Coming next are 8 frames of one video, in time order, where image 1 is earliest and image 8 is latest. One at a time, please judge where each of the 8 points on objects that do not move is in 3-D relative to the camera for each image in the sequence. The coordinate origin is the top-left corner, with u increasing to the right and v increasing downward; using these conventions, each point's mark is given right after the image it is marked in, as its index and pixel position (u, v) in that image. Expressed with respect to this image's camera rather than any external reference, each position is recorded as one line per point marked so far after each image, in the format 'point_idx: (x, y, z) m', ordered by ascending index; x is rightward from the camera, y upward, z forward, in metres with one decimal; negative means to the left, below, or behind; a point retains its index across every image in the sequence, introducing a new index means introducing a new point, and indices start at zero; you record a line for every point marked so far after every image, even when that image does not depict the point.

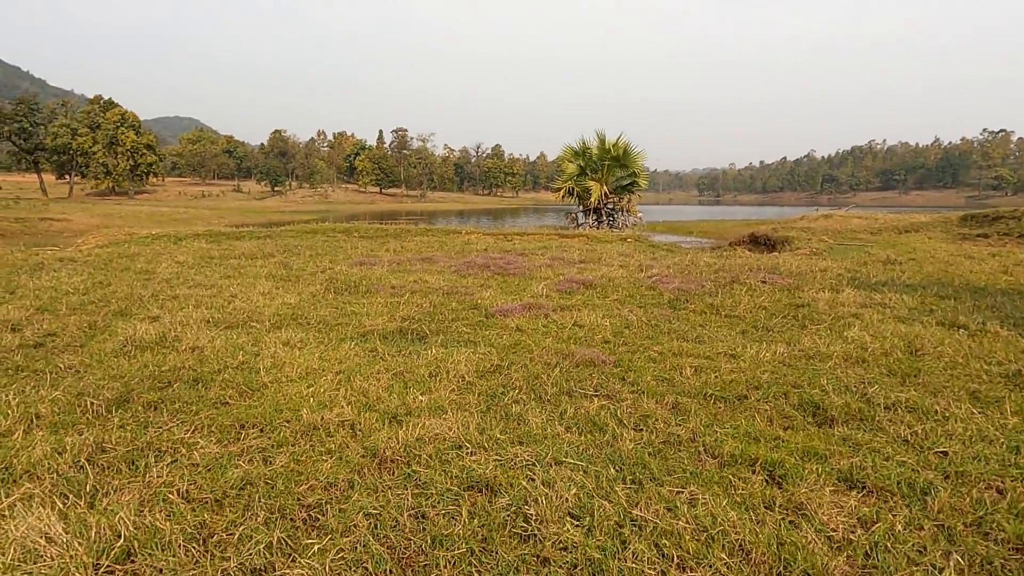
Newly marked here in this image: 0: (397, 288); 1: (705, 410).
0: (-1.7, 0.0, +9.6) m
1: (+1.3, -0.8, +4.4) m
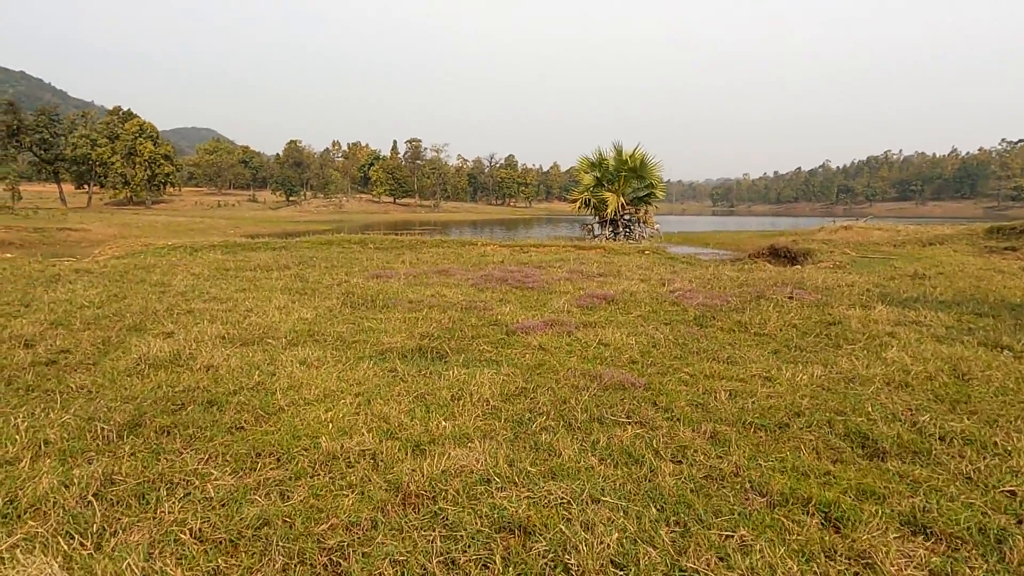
0: (-1.4, -0.2, +9.4) m
1: (+1.5, -0.9, +4.1) m
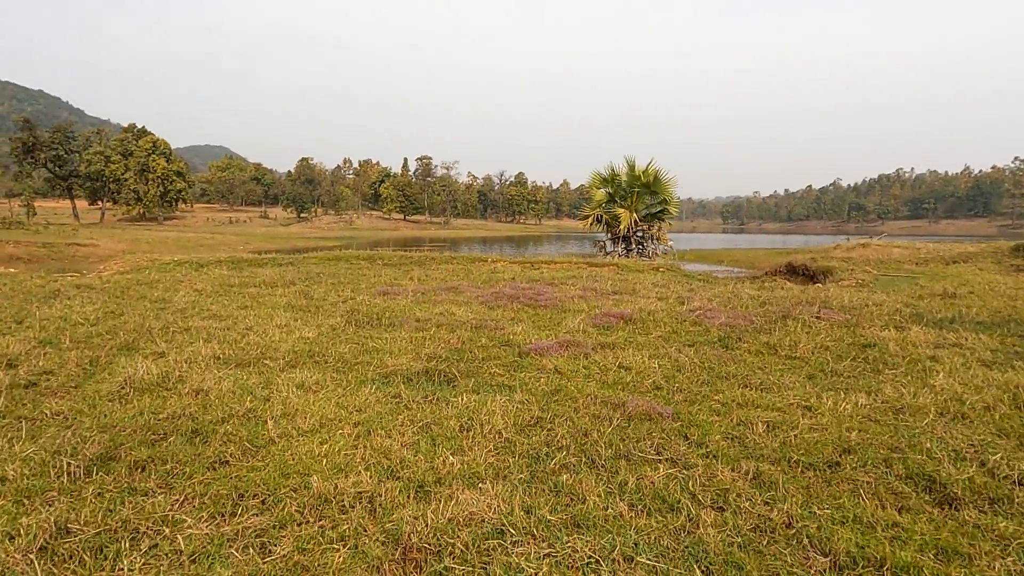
0: (-1.2, -0.5, +8.9) m
1: (+1.5, -1.1, +3.6) m
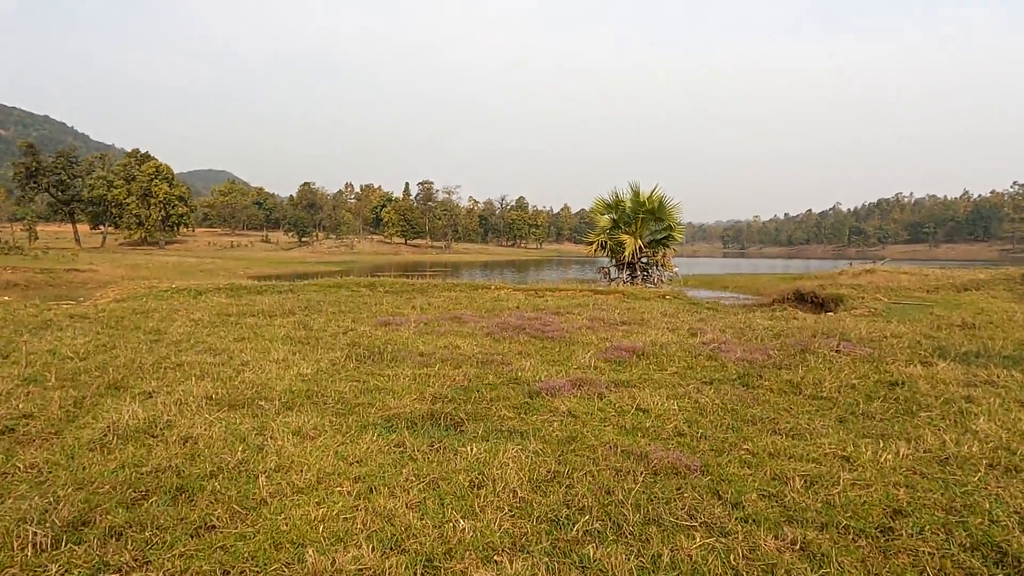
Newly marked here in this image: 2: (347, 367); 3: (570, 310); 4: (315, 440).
0: (-1.1, -0.9, +8.6) m
1: (+1.6, -1.3, +3.2) m
2: (-1.9, -0.9, +7.8) m
3: (+1.3, -0.5, +14.7) m
4: (-1.5, -1.2, +5.0) m
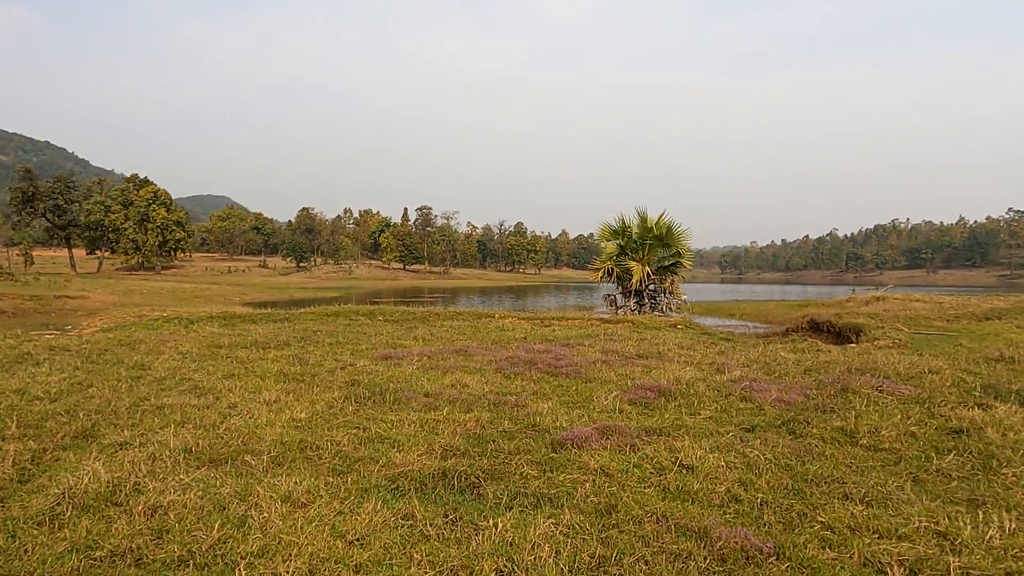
0: (-0.9, -1.3, +7.8) m
1: (+1.8, -1.5, +2.4) m
2: (-1.8, -1.3, +7.1) m
3: (+1.4, -1.1, +13.9) m
4: (-1.3, -1.4, +4.2) m
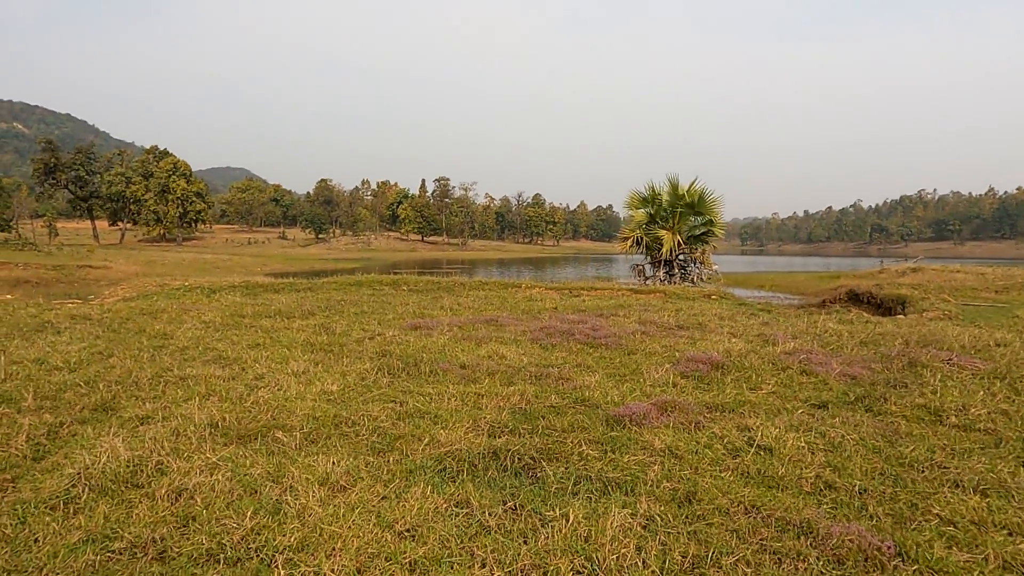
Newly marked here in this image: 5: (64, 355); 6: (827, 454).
0: (-0.5, -0.9, +7.3) m
1: (+2.2, -1.3, +1.9) m
2: (-1.3, -0.9, +6.6) m
3: (+2.1, -0.5, +13.4) m
4: (-0.9, -1.2, +3.8) m
5: (-5.5, -0.8, +8.0) m
6: (+2.2, -1.1, +4.6) m
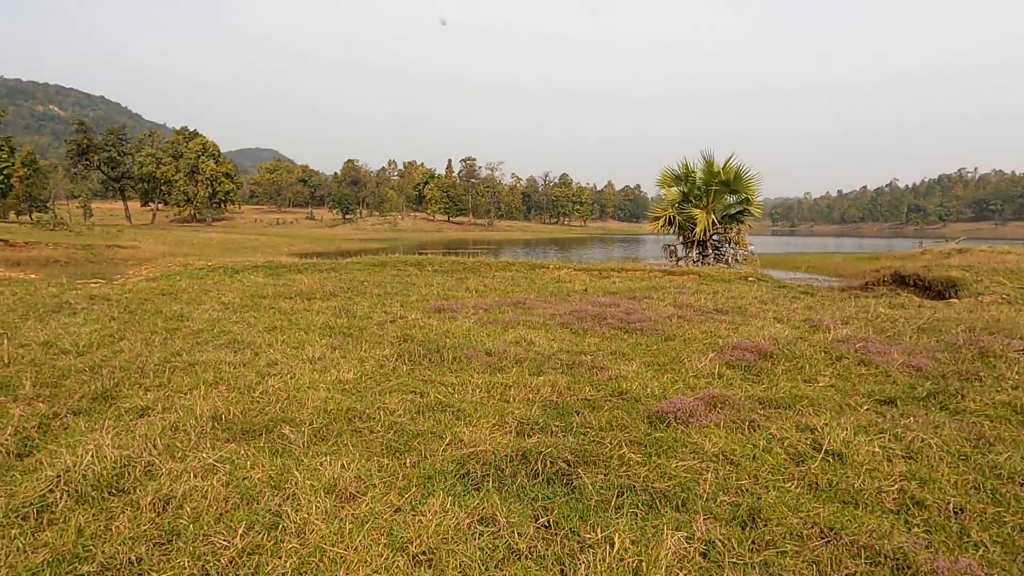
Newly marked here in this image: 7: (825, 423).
0: (-0.2, -0.7, +6.8) m
1: (+2.2, -1.3, +1.3) m
2: (-1.0, -0.8, +6.1) m
3: (+2.6, -0.1, +12.7) m
4: (-0.8, -1.1, +3.3) m
5: (-5.1, -0.6, +7.7) m
6: (+2.3, -1.0, +4.0) m
7: (+2.2, -0.9, +4.6) m
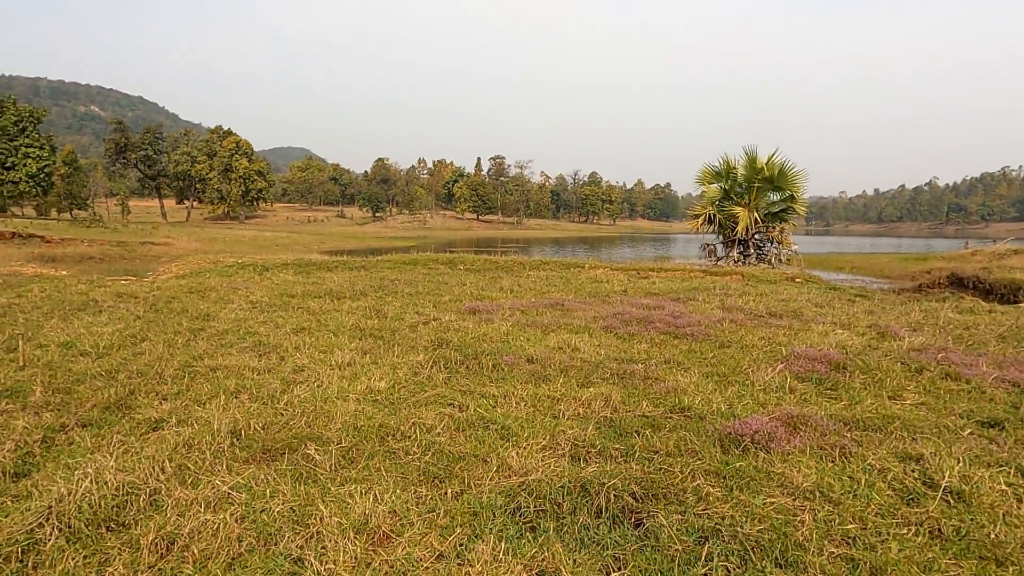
0: (+0.3, -0.7, +6.2) m
1: (+2.4, -1.4, +0.7) m
2: (-0.7, -0.8, +5.6) m
3: (+3.3, -0.2, +12.0) m
4: (-0.5, -1.1, +2.8) m
5: (-4.7, -0.6, +7.4) m
6: (+2.6, -1.1, +3.3) m
7: (+2.5, -1.0, +4.0) m
